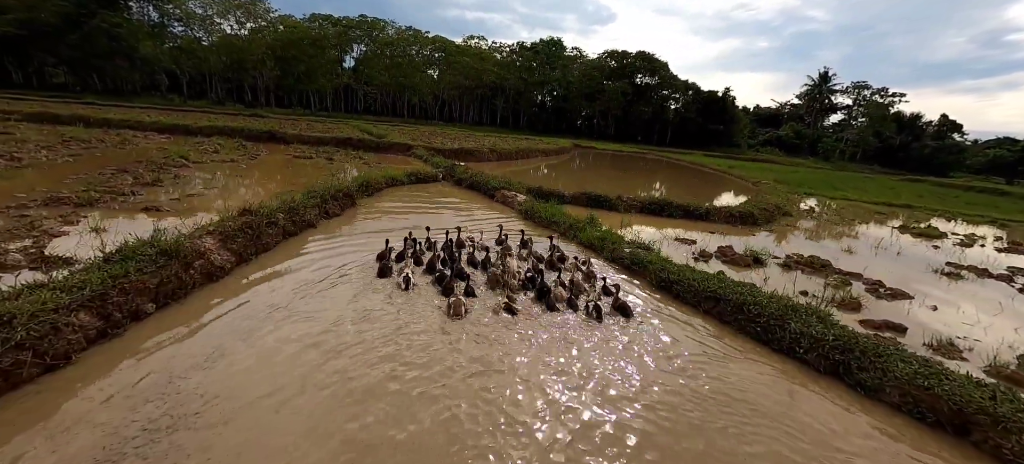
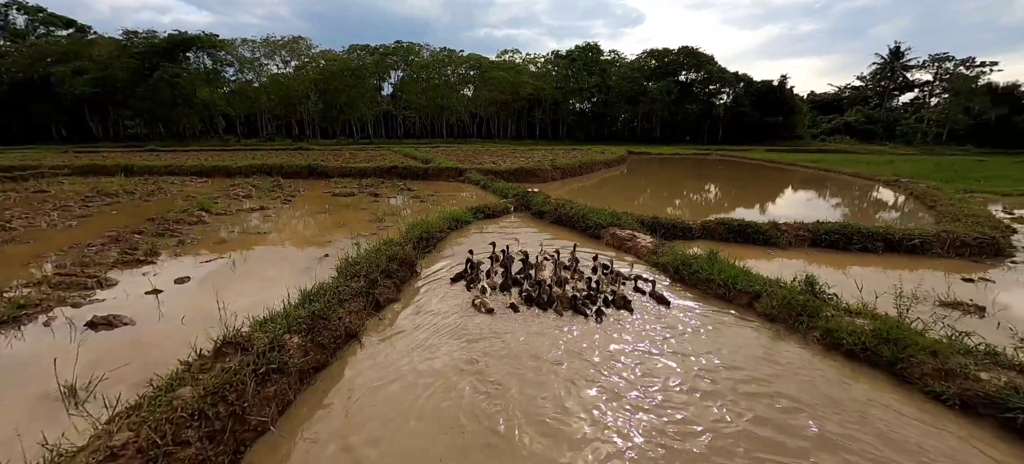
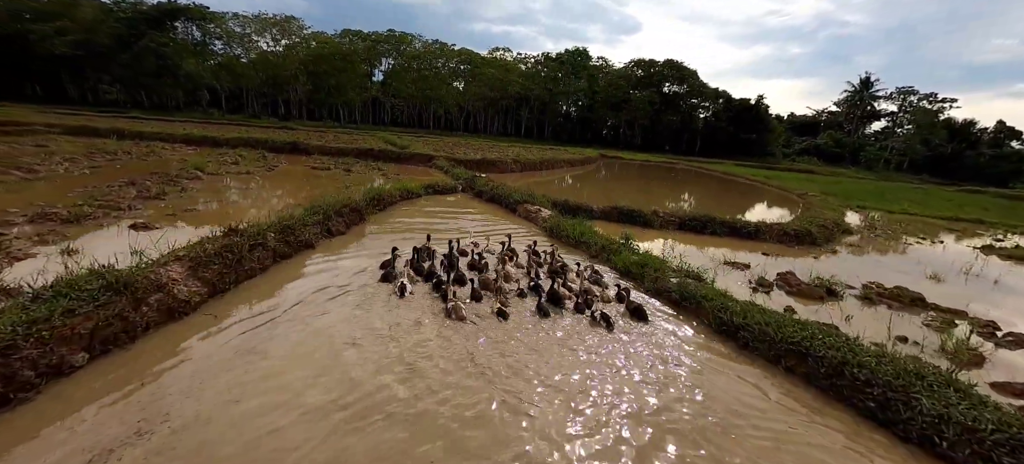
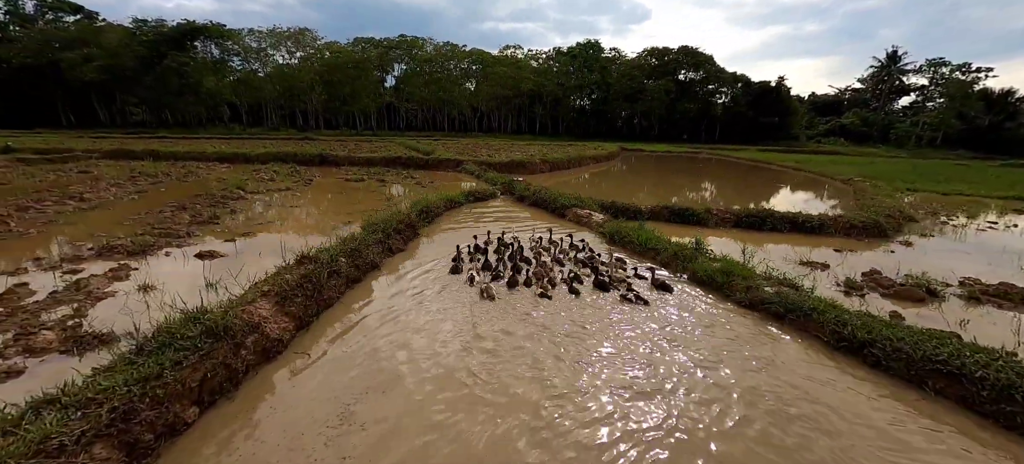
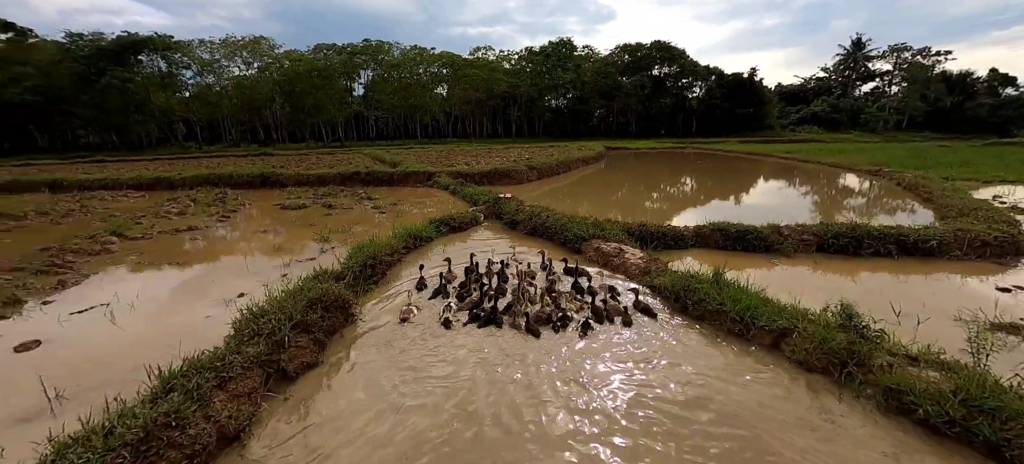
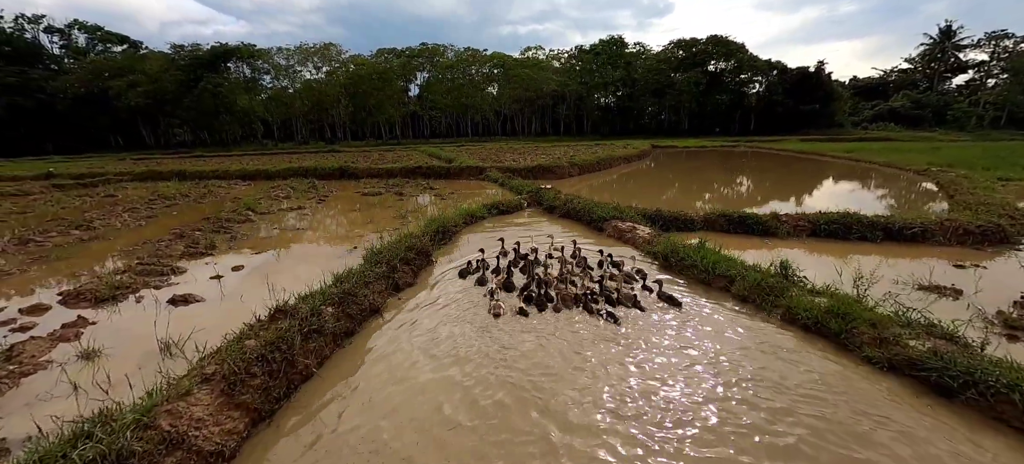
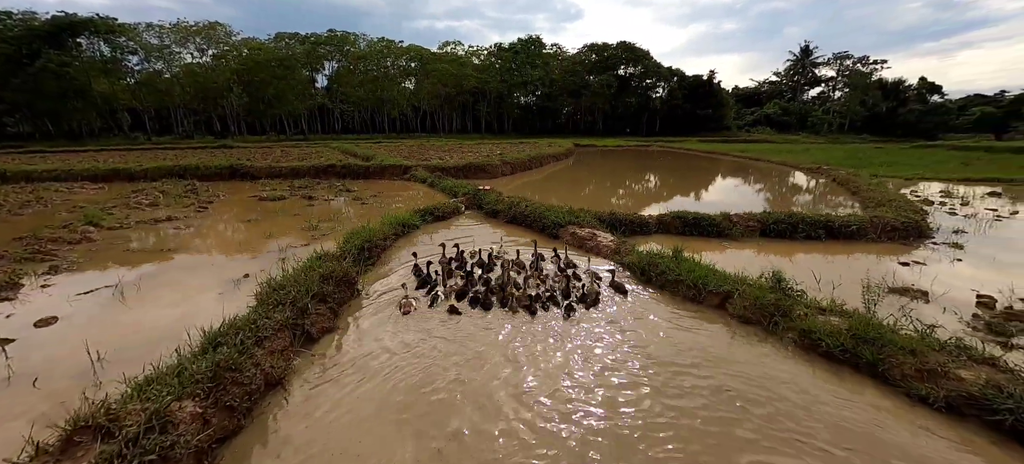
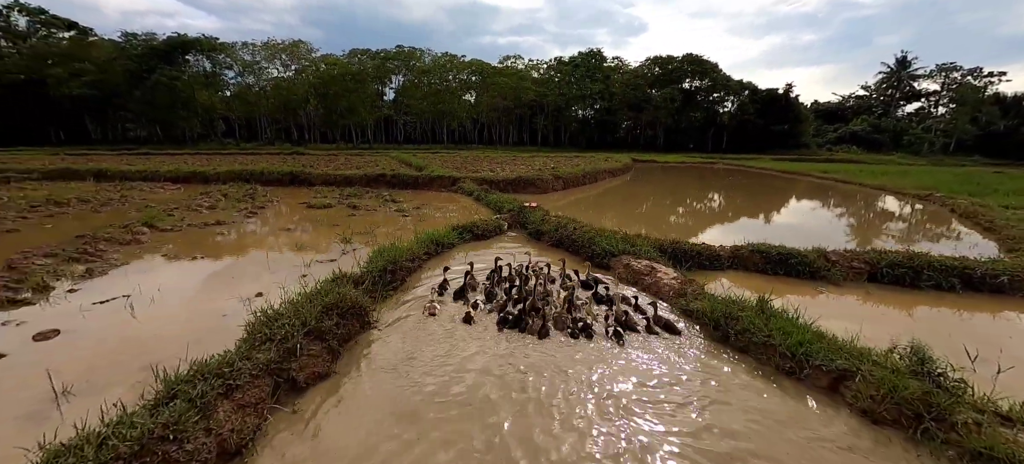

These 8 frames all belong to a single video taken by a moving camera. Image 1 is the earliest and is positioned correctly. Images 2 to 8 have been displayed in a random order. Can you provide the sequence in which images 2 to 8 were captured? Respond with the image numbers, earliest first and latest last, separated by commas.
3, 4, 6, 2, 7, 5, 8
